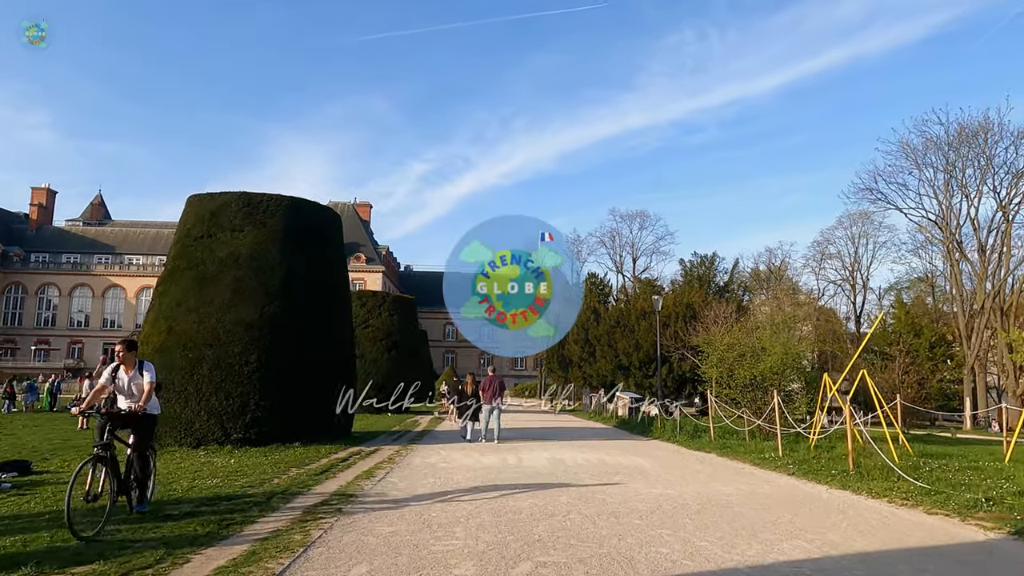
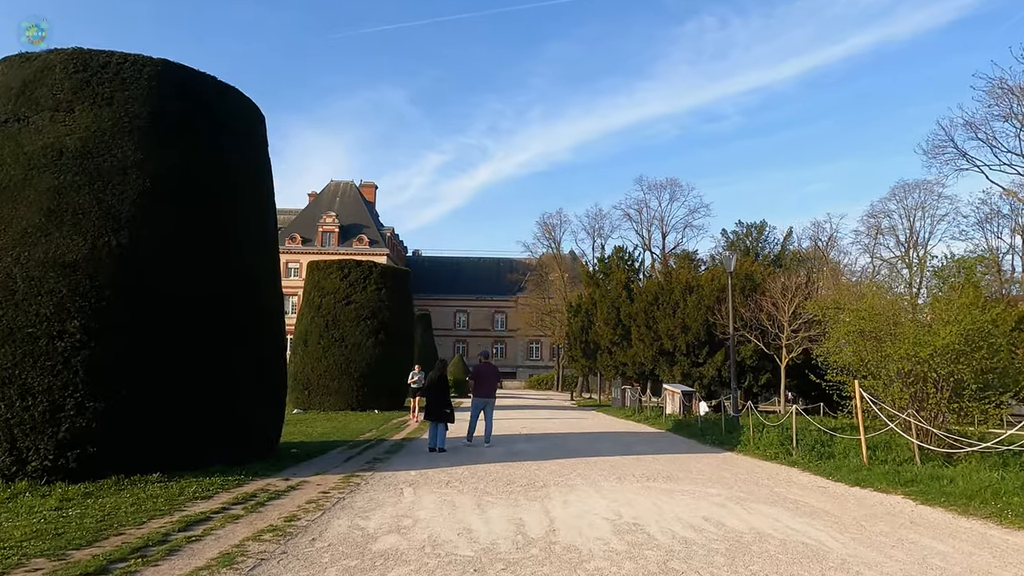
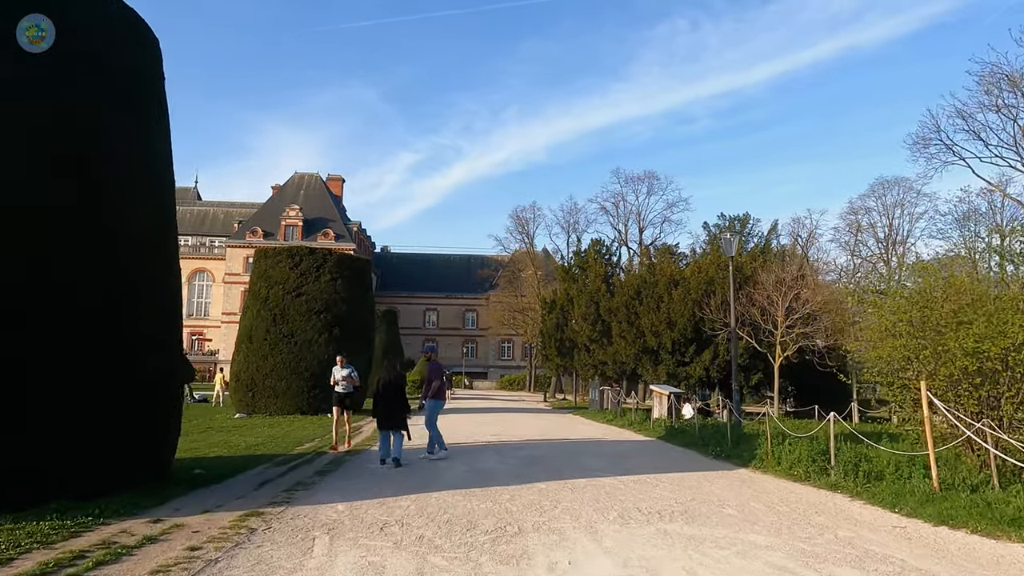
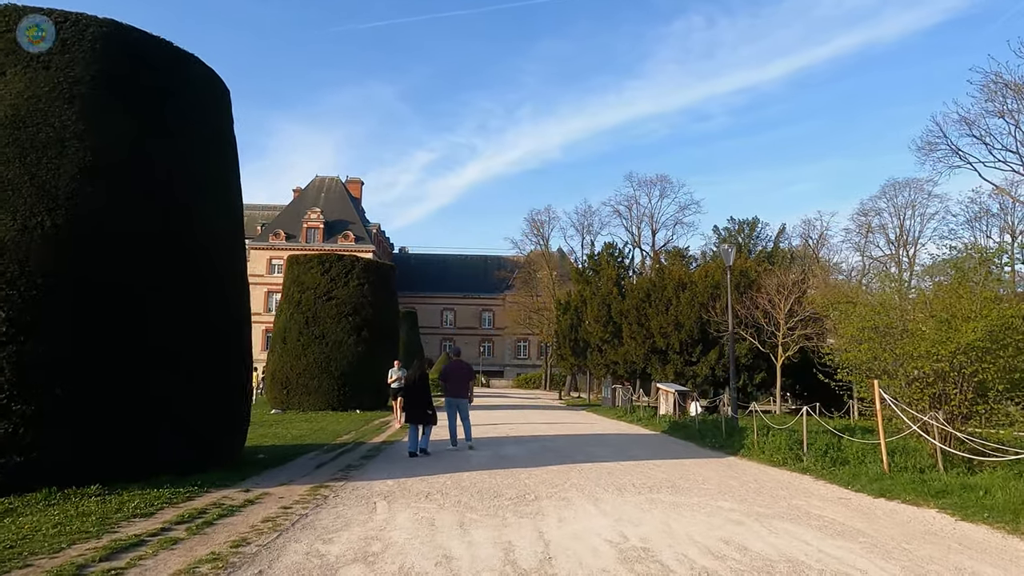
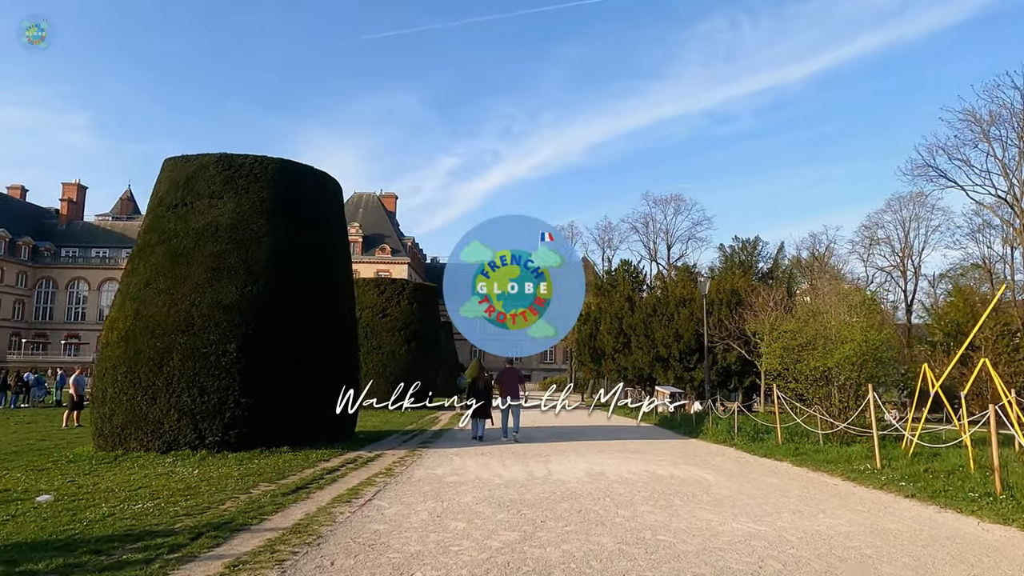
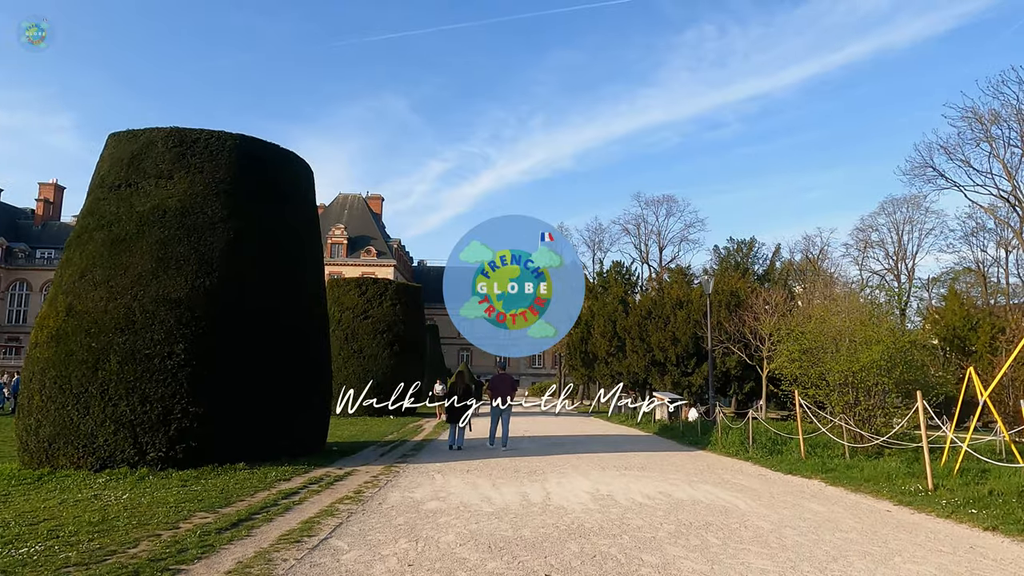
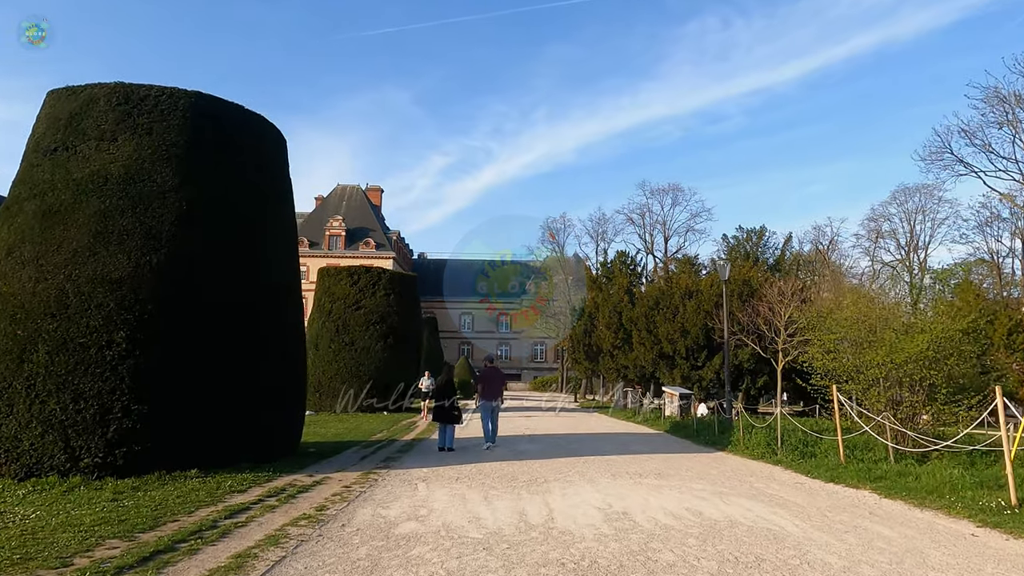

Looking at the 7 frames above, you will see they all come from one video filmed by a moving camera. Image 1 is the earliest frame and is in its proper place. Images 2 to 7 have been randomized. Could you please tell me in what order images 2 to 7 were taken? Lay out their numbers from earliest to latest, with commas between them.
5, 6, 7, 2, 4, 3
